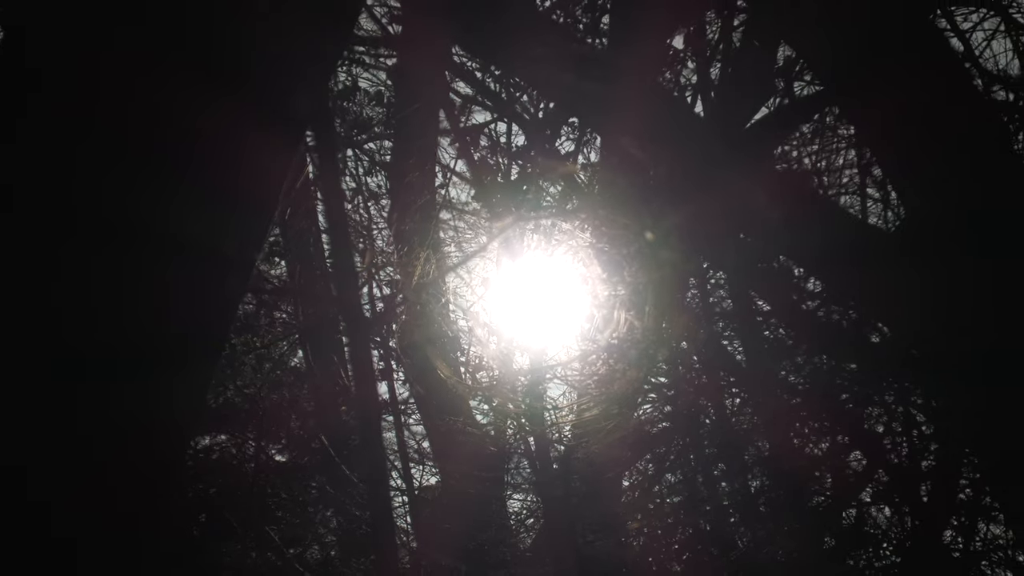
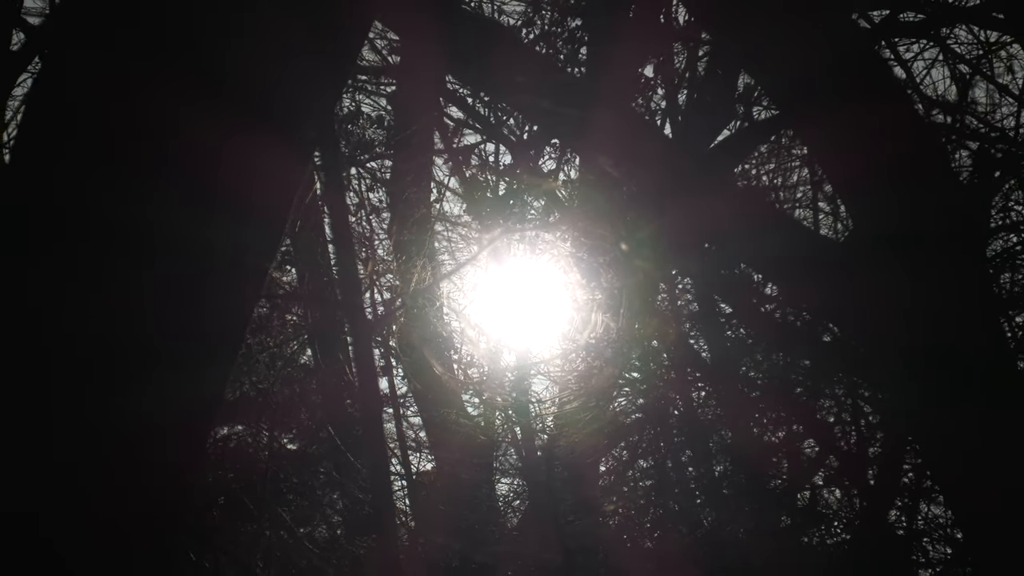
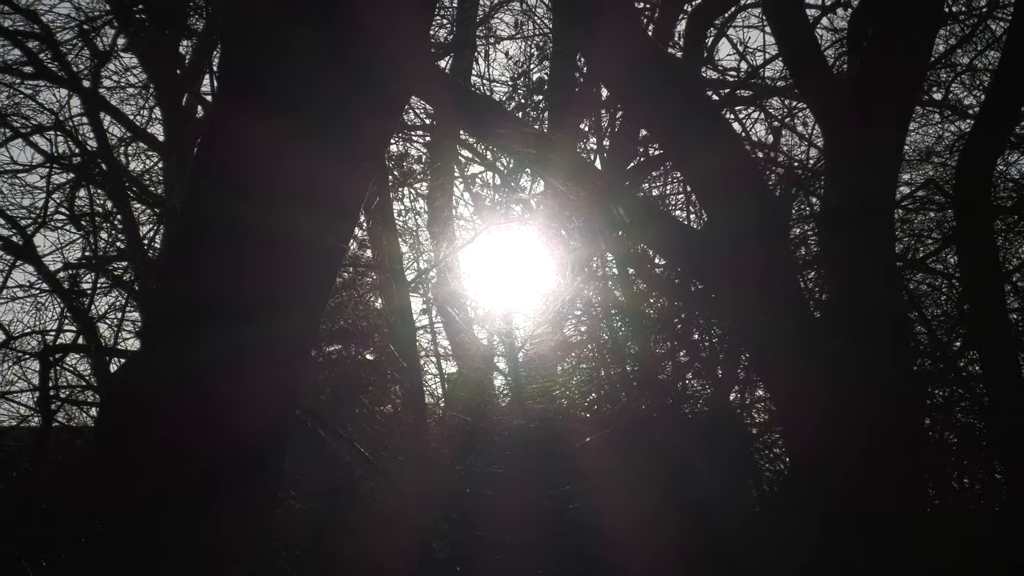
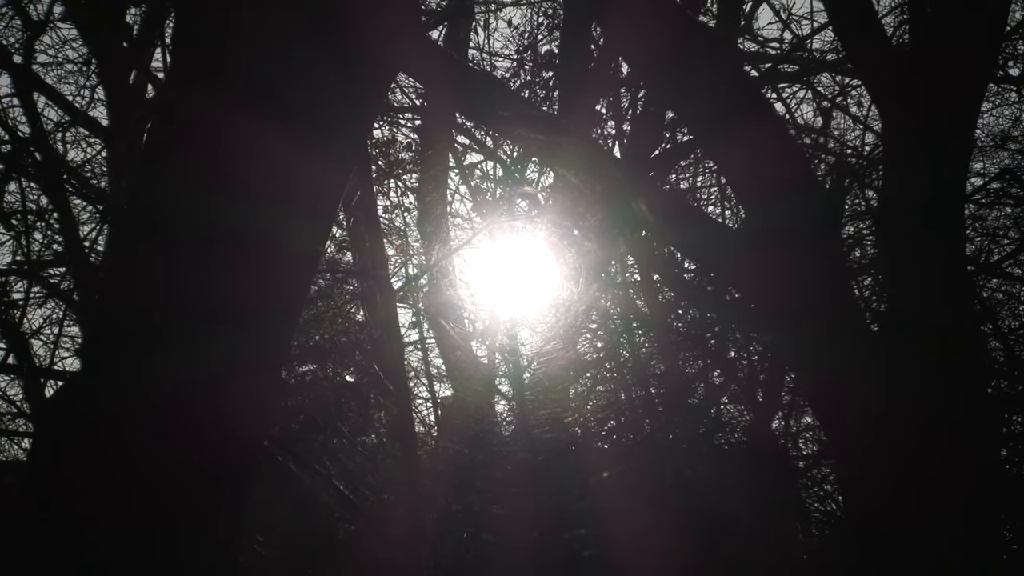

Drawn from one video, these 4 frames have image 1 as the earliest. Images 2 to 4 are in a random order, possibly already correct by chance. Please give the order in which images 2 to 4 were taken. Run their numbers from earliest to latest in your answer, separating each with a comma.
2, 4, 3
